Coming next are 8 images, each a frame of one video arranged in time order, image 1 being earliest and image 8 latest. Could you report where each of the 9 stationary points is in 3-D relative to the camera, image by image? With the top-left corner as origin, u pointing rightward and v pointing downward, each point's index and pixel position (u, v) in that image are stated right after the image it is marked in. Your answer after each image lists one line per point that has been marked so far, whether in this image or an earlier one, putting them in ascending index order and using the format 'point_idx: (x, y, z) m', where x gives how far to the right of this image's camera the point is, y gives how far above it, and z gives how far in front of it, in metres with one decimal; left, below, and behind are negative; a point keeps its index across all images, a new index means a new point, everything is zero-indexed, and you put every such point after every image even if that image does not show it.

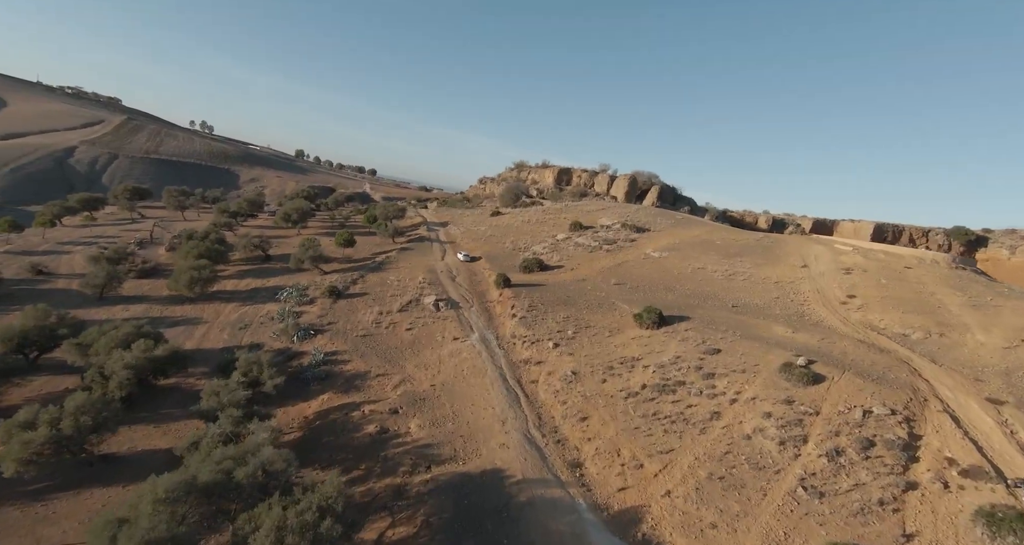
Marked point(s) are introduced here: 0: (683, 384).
0: (+6.2, -4.1, +19.3) m
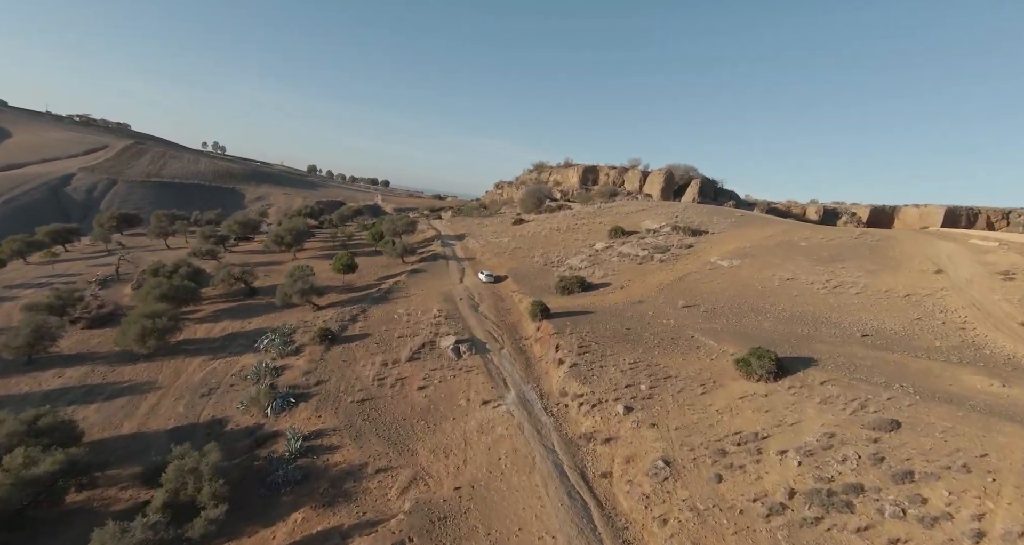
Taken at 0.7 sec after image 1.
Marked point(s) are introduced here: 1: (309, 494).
0: (+7.9, -4.9, +11.9) m
1: (-5.8, -6.3, +15.1) m
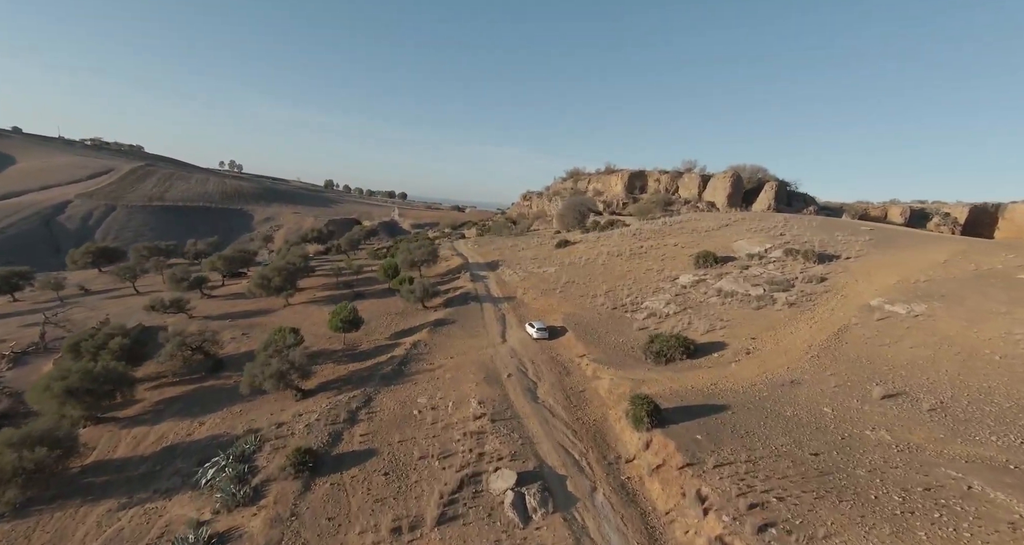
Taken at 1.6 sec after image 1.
0: (+10.1, -6.8, +1.7) m
1: (-3.4, -8.7, +5.4) m
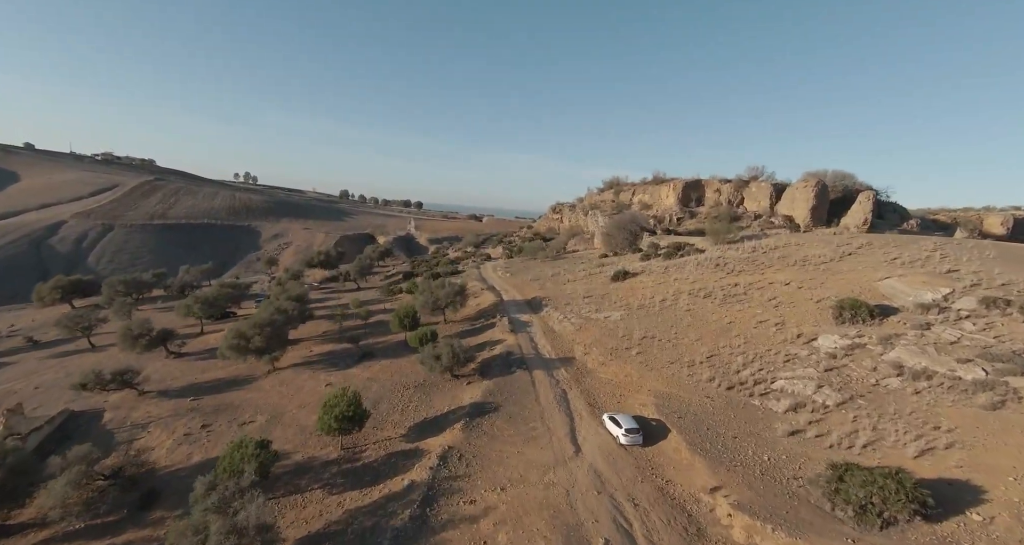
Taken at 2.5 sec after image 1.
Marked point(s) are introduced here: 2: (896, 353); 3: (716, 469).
0: (+11.9, -8.8, -7.4) m
1: (-1.4, -10.8, -3.3) m
2: (+13.2, -2.8, +18.1) m
3: (+5.8, -5.5, +15.1) m
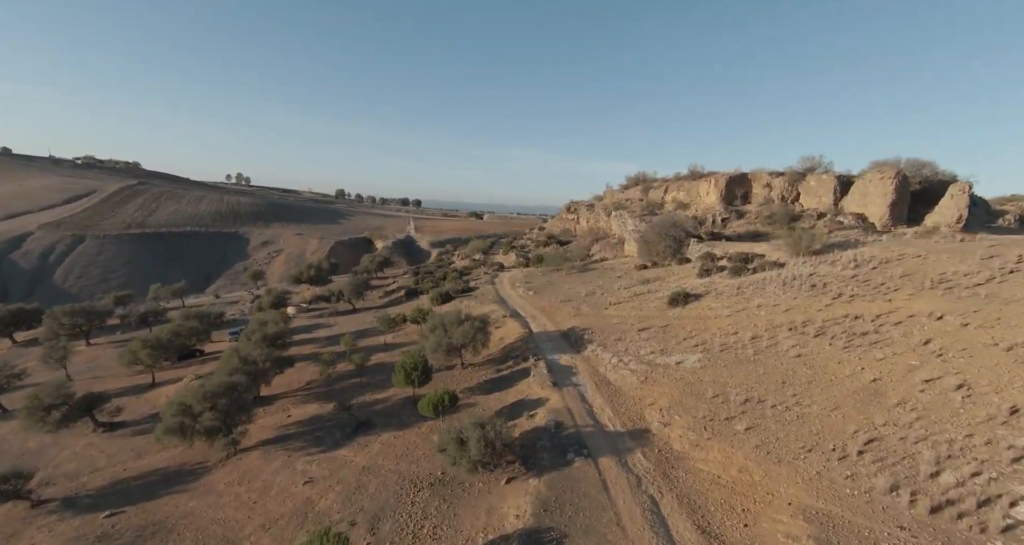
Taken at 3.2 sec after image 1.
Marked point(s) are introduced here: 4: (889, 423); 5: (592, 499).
0: (+13.8, -10.2, -14.5) m
1: (+0.5, -12.5, -10.4) m
2: (+14.9, -3.9, +10.9) m
3: (+7.6, -6.9, +7.9) m
4: (+10.8, -4.2, +15.0) m
5: (+2.1, -6.1, +14.7) m
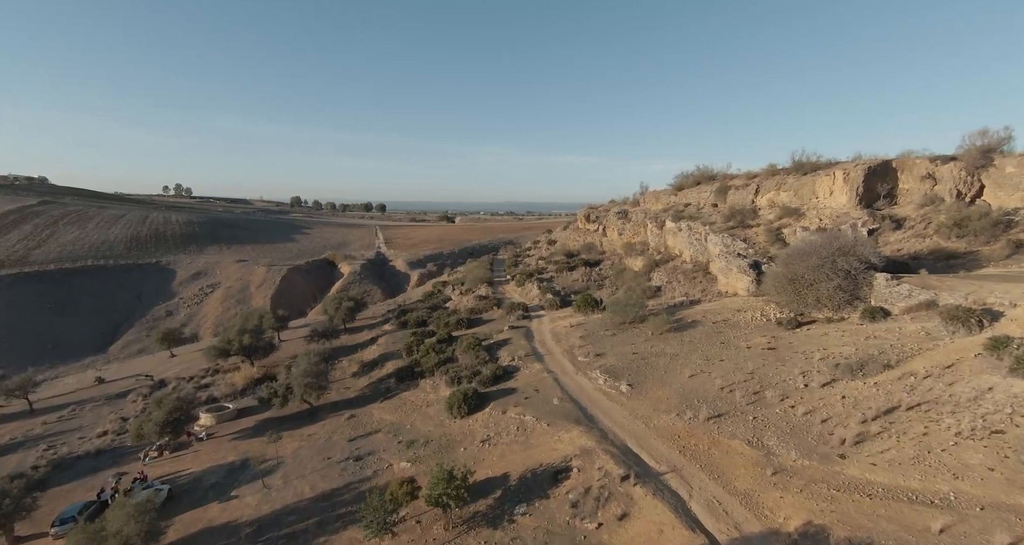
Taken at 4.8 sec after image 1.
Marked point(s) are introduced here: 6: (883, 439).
0: (+20.6, -12.9, -30.2) m
1: (+7.3, -15.9, -26.9) m
2: (+19.9, -6.4, -4.8) m
3: (+13.0, -9.8, -8.3) m
4: (+15.6, -7.0, -1.0) m
5: (+6.9, -9.3, -1.8) m
6: (+10.4, -4.5, +14.2) m
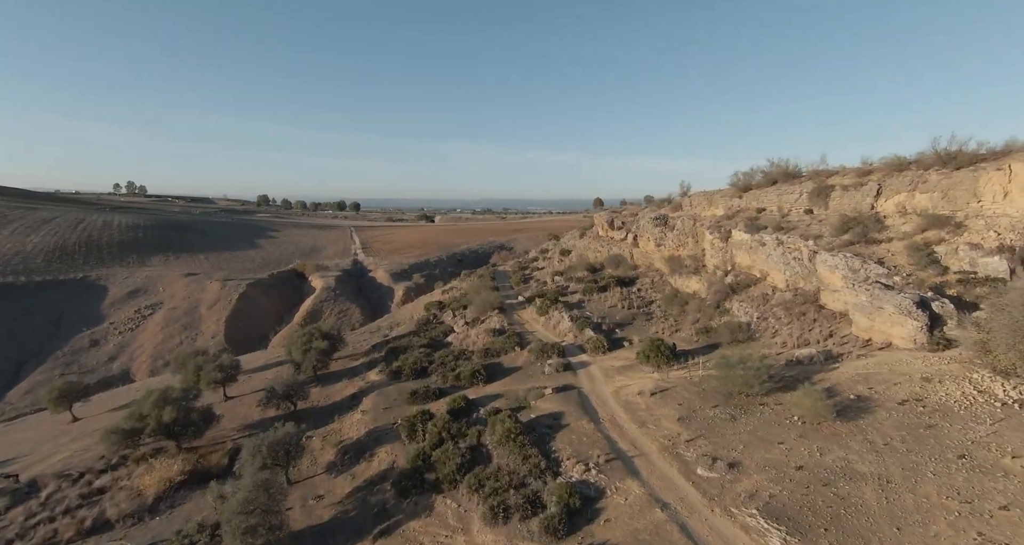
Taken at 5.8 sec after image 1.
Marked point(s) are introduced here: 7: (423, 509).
0: (+25.6, -14.8, -39.9) m
1: (+12.2, -17.9, -37.1) m
2: (+23.7, -8.3, -14.5) m
3: (+17.0, -11.7, -18.3) m
4: (+19.2, -8.8, -10.9) m
5: (+10.7, -11.3, -12.1) m
6: (+13.4, -6.3, +4.1) m
7: (-3.1, -8.2, +18.4) m
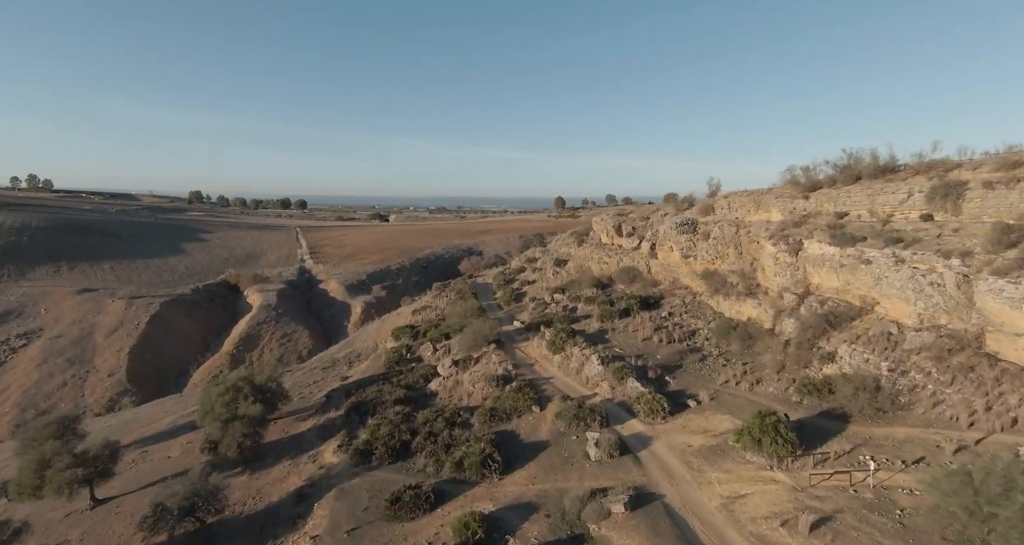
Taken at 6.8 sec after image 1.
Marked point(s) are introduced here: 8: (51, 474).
0: (+32.7, -16.1, -47.0) m
1: (+19.1, -19.3, -45.4) m
2: (+28.6, -9.6, -21.9) m
3: (+22.2, -13.1, -26.2) m
4: (+23.8, -10.1, -18.7) m
5: (+15.4, -12.6, -20.6) m
6: (+16.6, -7.6, -4.3) m
7: (-1.1, -9.5, +8.5) m
8: (-16.8, -7.3, +19.3) m
